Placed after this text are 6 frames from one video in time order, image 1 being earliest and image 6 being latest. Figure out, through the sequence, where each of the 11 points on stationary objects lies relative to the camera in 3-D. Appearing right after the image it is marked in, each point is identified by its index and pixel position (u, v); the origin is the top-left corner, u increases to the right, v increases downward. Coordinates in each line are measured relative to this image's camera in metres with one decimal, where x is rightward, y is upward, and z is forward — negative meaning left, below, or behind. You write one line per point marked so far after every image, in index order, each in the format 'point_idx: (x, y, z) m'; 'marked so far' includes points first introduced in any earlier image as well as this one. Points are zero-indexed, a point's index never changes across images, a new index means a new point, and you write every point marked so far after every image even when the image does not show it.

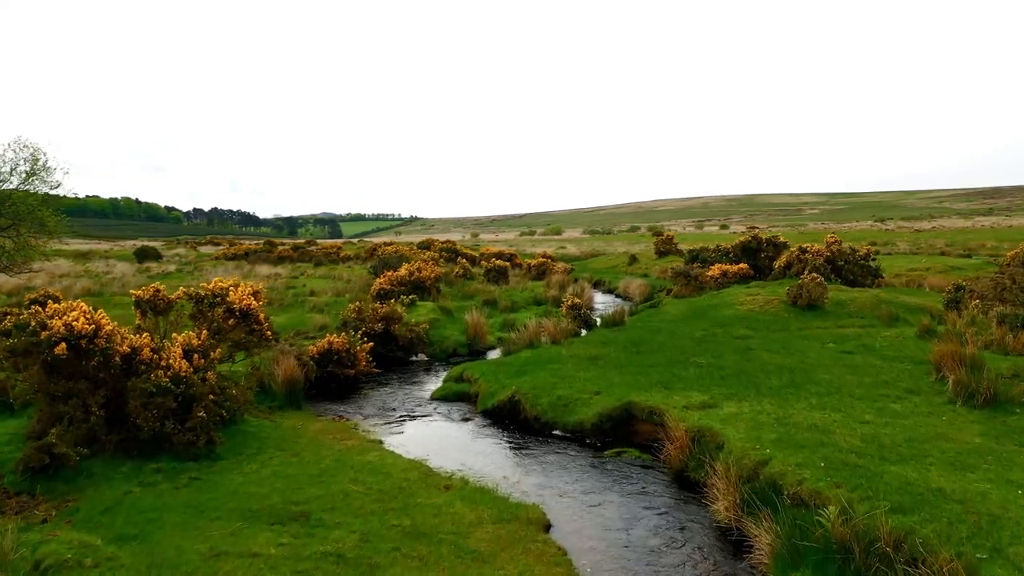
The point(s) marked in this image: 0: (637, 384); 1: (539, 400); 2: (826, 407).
0: (+3.0, -2.3, +13.5) m
1: (+0.6, -2.7, +13.5) m
2: (+6.5, -2.4, +11.6) m
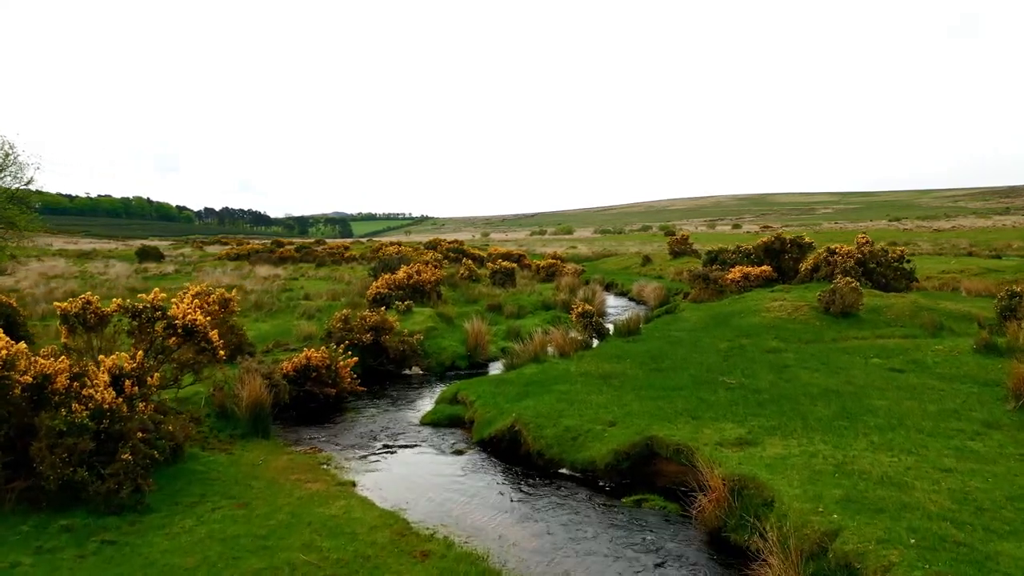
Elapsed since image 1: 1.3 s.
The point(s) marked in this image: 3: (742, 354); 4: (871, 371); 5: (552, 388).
0: (+3.0, -2.5, +11.4) m
1: (+0.6, -2.9, +11.5) m
2: (+6.4, -2.7, +9.5) m
3: (+6.9, -2.0, +16.9) m
4: (+9.5, -2.2, +14.9) m
5: (+0.9, -2.4, +13.5) m
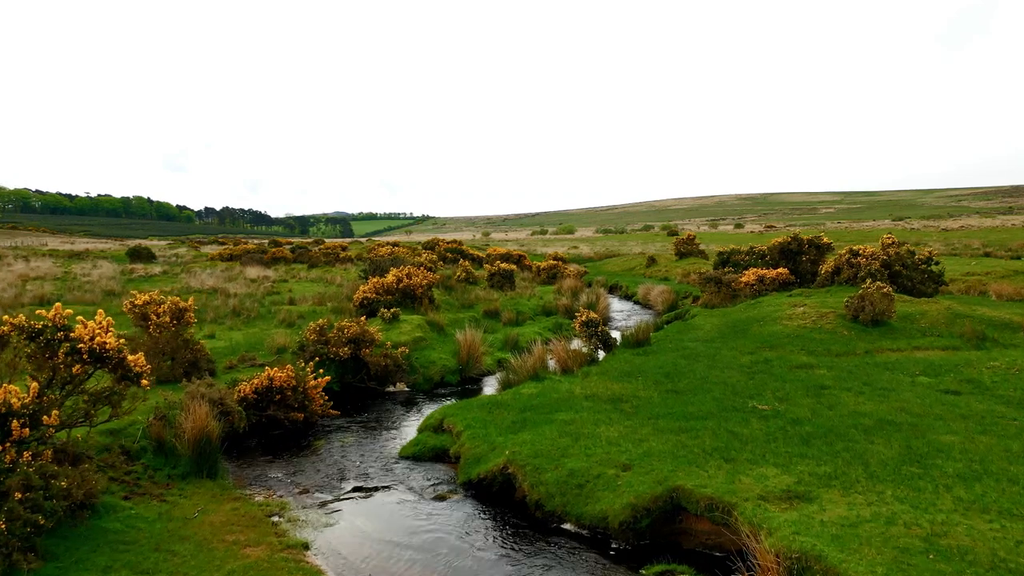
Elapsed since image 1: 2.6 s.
0: (+2.8, -2.8, +9.4) m
1: (+0.5, -3.1, +9.4) m
2: (+6.3, -2.9, +7.4) m
3: (+6.8, -2.2, +14.9) m
4: (+9.4, -2.4, +12.9) m
5: (+0.8, -2.6, +11.4) m
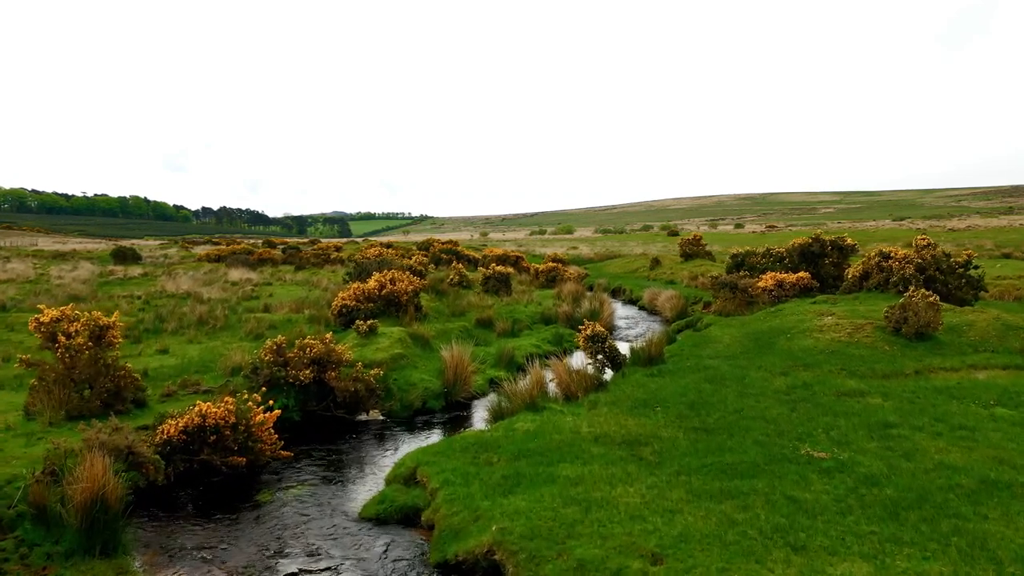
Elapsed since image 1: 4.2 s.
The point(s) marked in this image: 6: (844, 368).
0: (+2.7, -3.0, +6.9) m
1: (+0.3, -3.4, +6.9) m
2: (+6.1, -3.2, +4.9) m
3: (+6.6, -2.5, +12.4) m
4: (+9.3, -2.7, +10.4) m
5: (+0.7, -2.9, +8.9) m
6: (+9.2, -2.2, +15.6) m
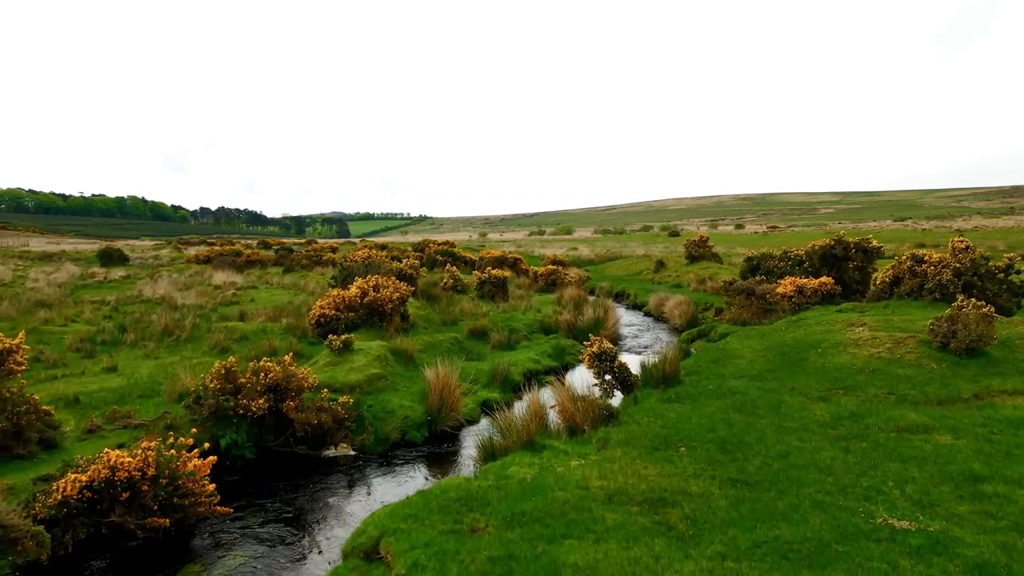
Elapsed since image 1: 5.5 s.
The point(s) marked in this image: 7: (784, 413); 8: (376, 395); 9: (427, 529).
0: (+2.6, -3.3, +4.7) m
1: (+0.2, -3.7, +4.7) m
2: (+6.0, -3.4, +2.8) m
3: (+6.5, -2.8, +10.2) m
4: (+9.1, -2.9, +8.2) m
5: (+0.5, -3.2, +6.7) m
6: (+9.1, -2.4, +13.4) m
7: (+5.8, -2.6, +11.9) m
8: (-3.3, -2.6, +13.7) m
9: (-1.2, -3.3, +7.9) m
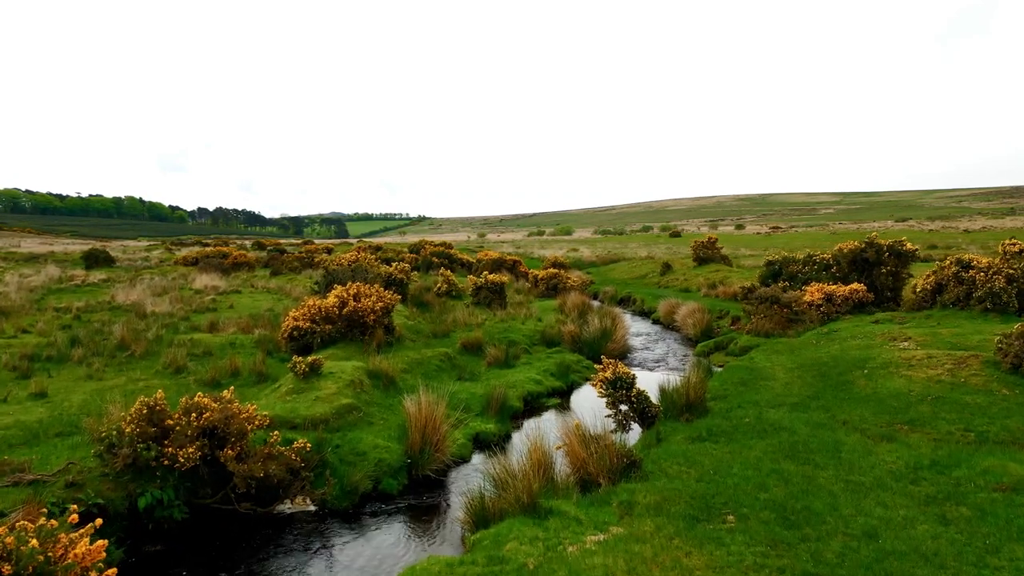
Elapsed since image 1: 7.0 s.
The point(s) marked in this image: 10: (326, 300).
0: (+2.5, -3.6, +2.4) m
1: (+0.2, -3.9, +2.4) m
2: (+6.0, -3.7, +0.4) m
3: (+6.5, -3.0, +7.9) m
4: (+9.1, -3.2, +5.9) m
5: (+0.5, -3.4, +4.4) m
6: (+9.0, -2.7, +11.1) m
7: (+5.7, -2.9, +9.6) m
8: (-3.4, -2.9, +11.3) m
9: (-1.2, -3.6, +5.5) m
10: (-6.1, -0.4, +18.5) m
